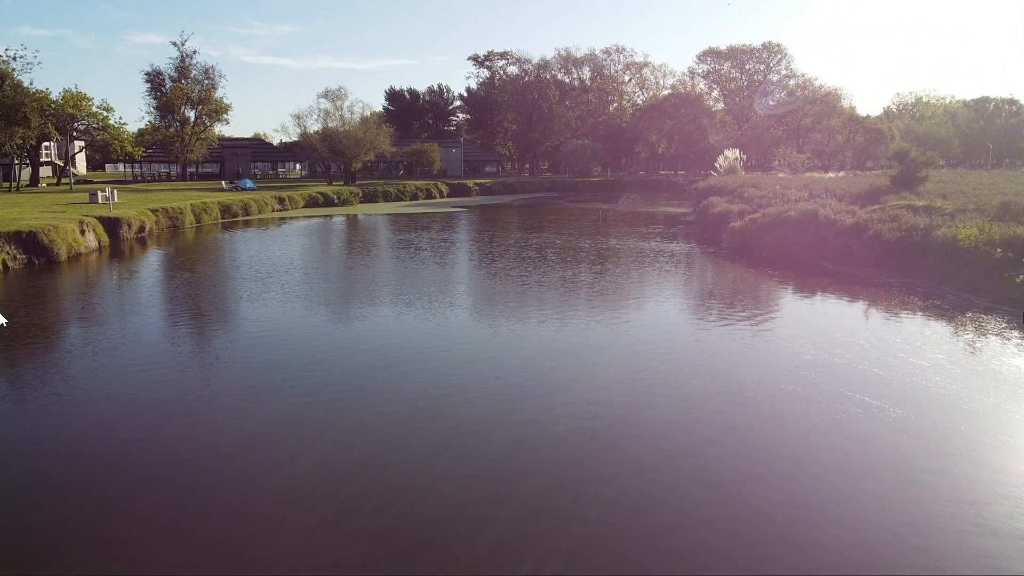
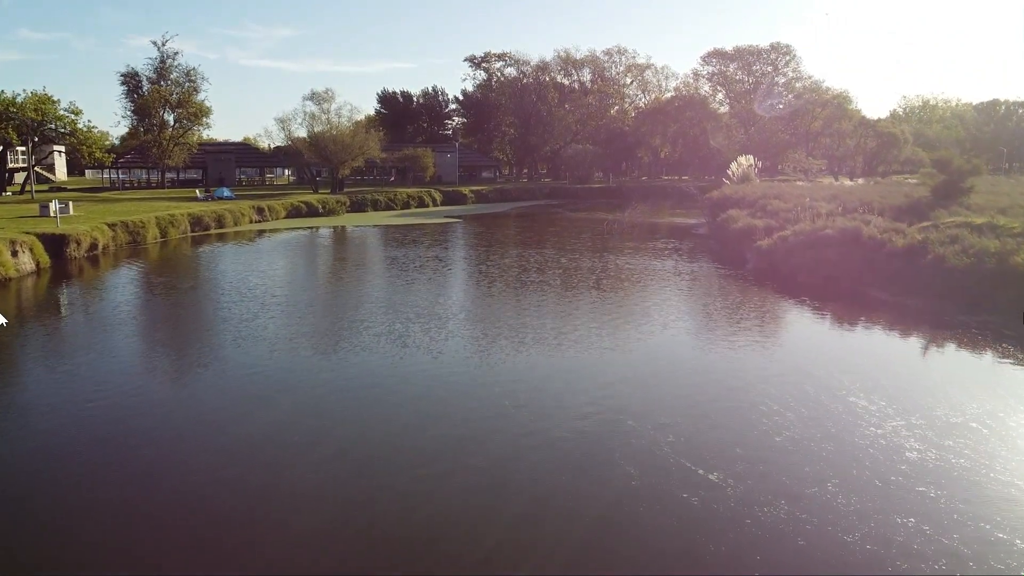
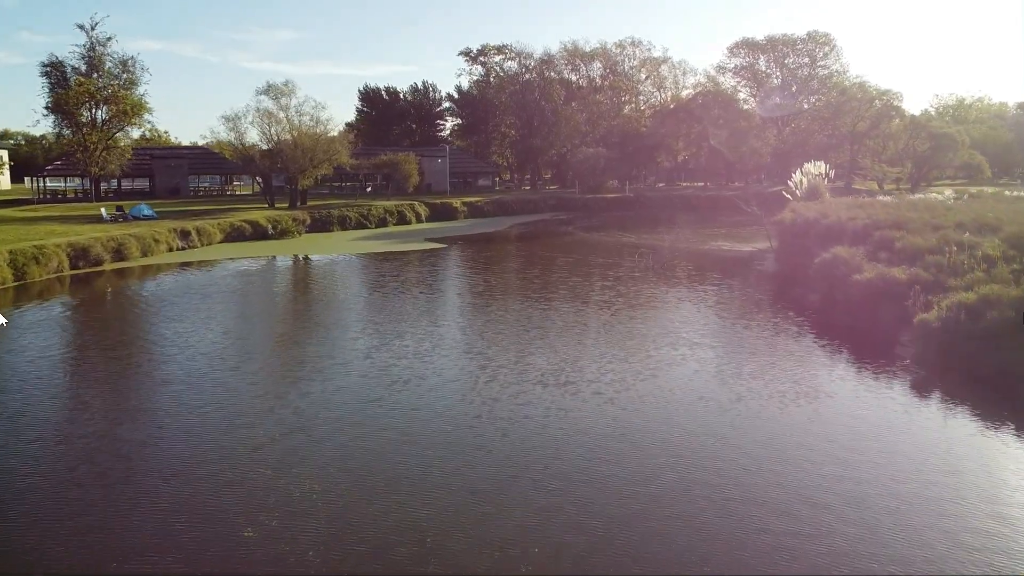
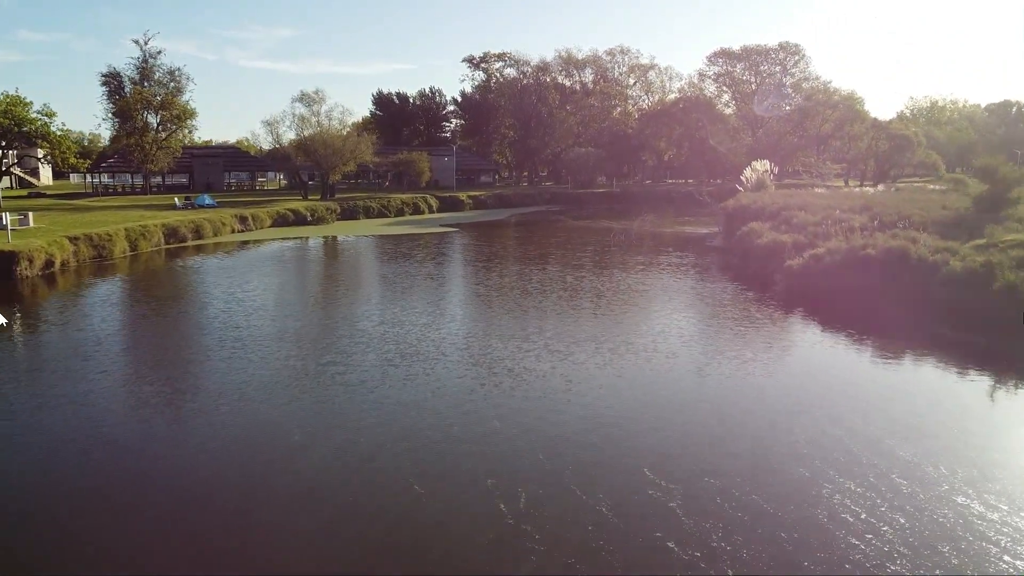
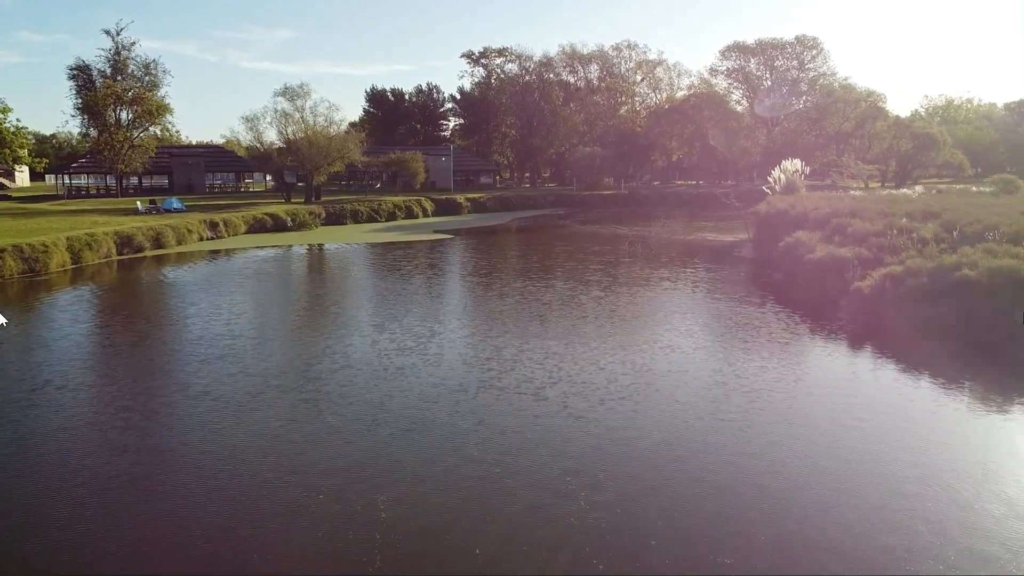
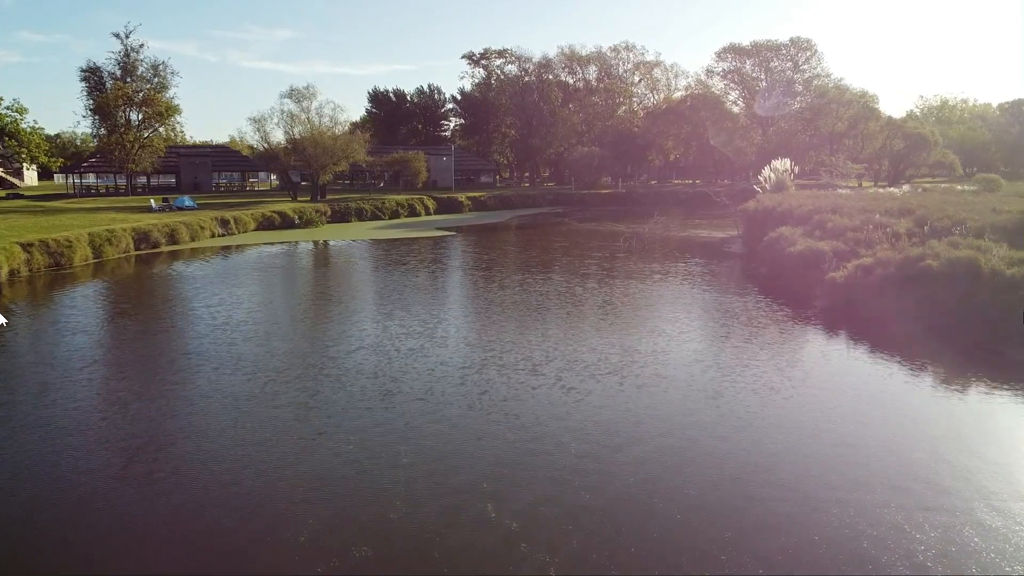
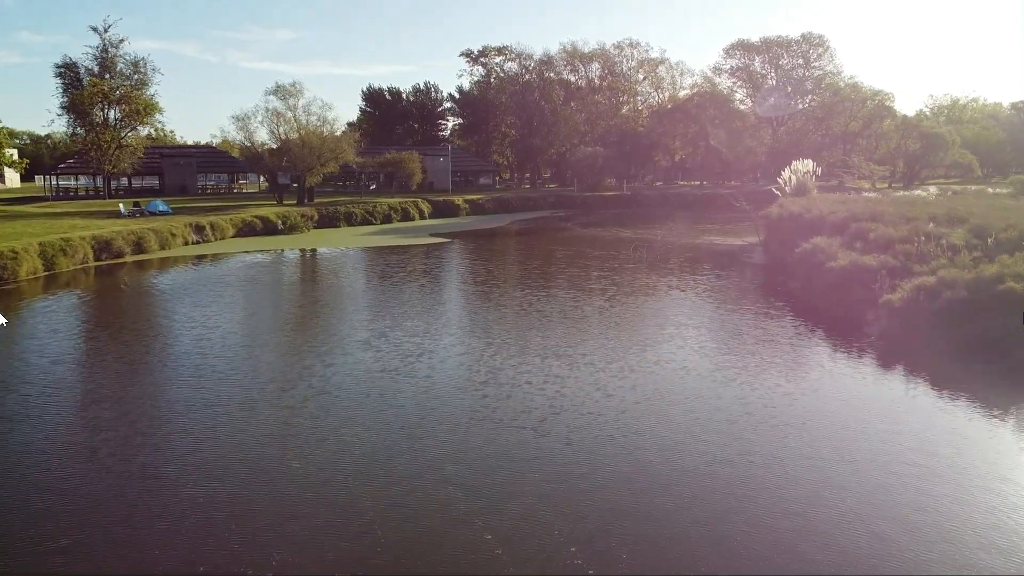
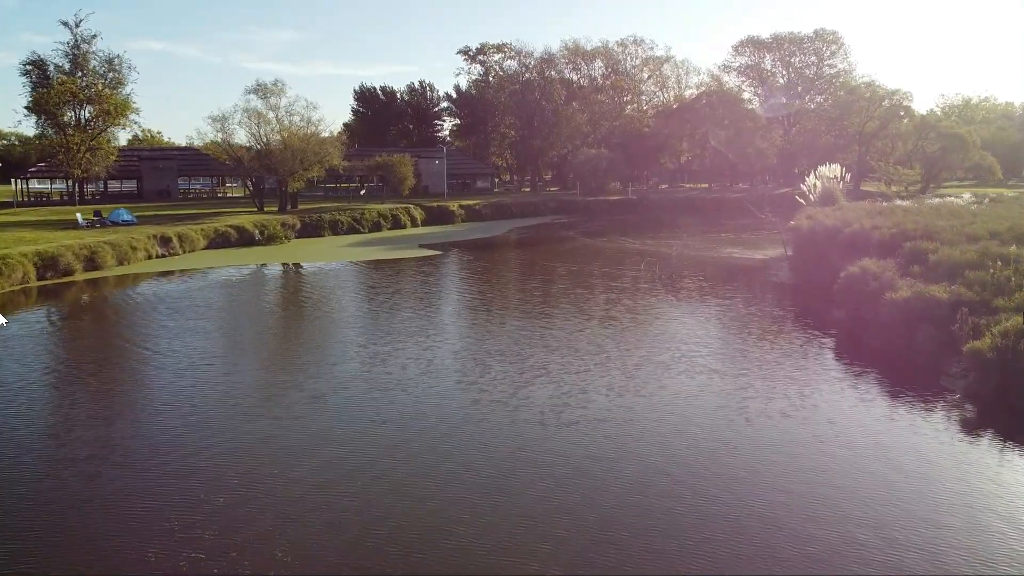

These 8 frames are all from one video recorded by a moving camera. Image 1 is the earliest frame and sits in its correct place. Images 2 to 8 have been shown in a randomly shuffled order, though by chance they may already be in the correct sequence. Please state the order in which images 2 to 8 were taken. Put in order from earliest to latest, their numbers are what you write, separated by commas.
2, 4, 6, 5, 7, 3, 8
